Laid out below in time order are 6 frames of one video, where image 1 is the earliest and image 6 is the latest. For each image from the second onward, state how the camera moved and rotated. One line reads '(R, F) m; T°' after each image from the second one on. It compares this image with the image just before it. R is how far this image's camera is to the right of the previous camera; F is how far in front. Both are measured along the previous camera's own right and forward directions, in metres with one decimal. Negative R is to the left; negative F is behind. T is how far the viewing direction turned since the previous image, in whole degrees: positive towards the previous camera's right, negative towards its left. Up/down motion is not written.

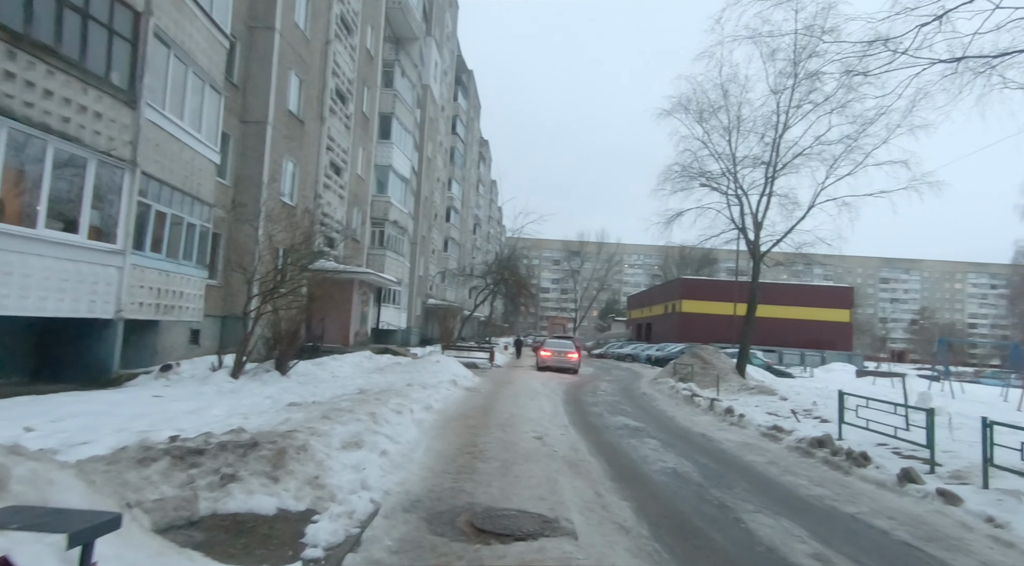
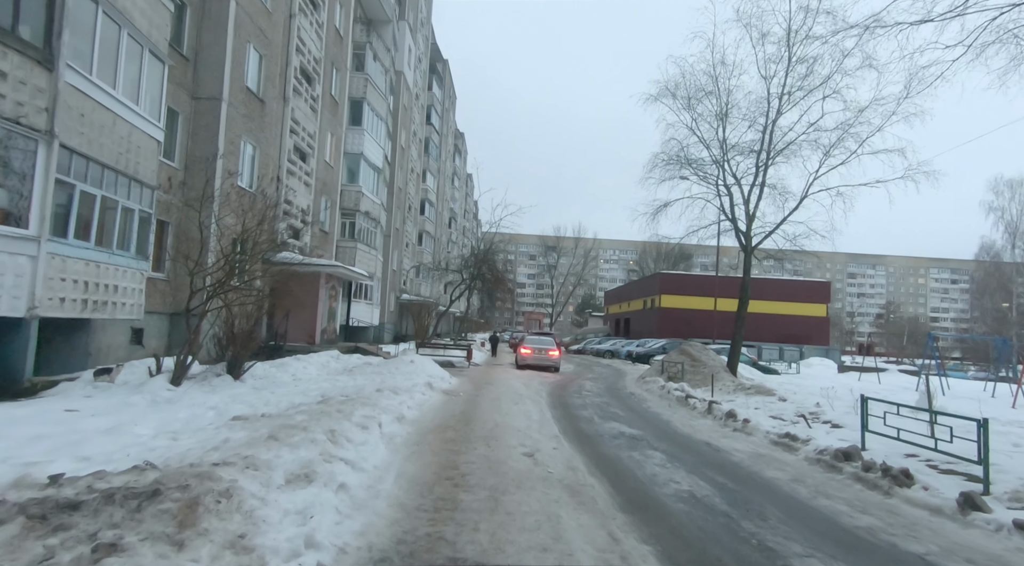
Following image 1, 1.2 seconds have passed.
(-0.1, +1.4) m; +2°
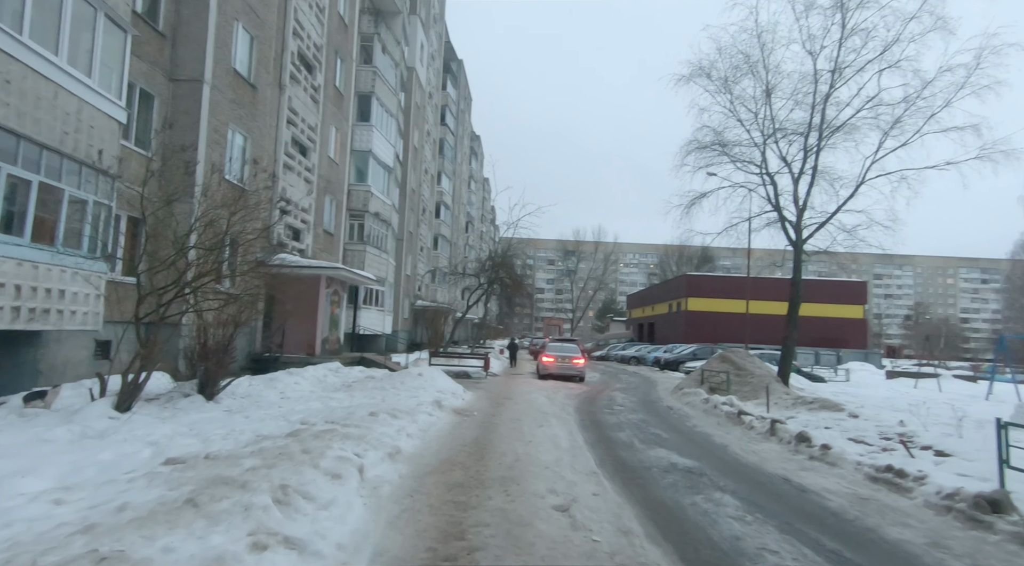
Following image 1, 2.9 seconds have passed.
(-0.1, +2.1) m; -2°
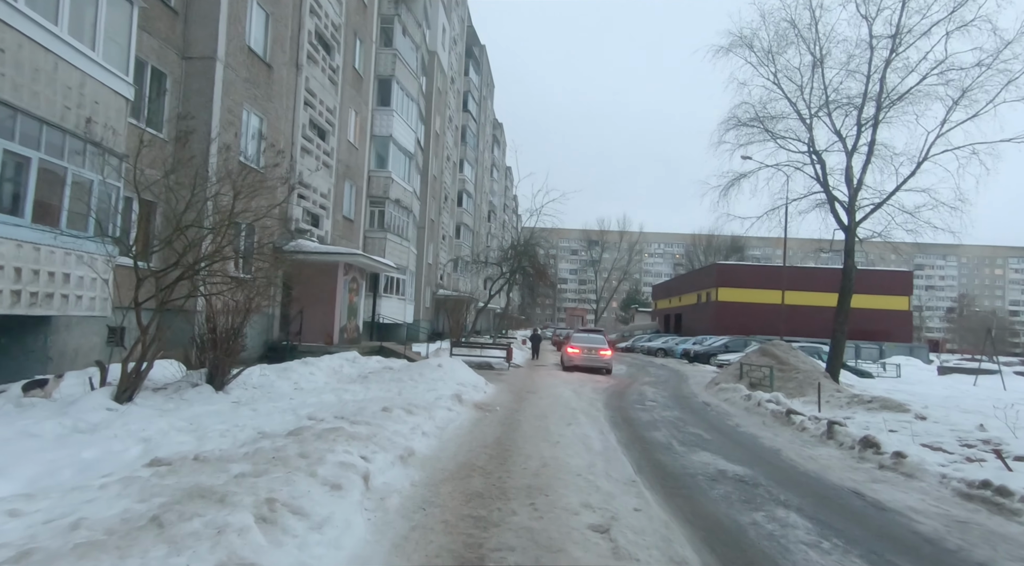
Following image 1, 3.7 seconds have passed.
(-0.1, +0.9) m; -2°
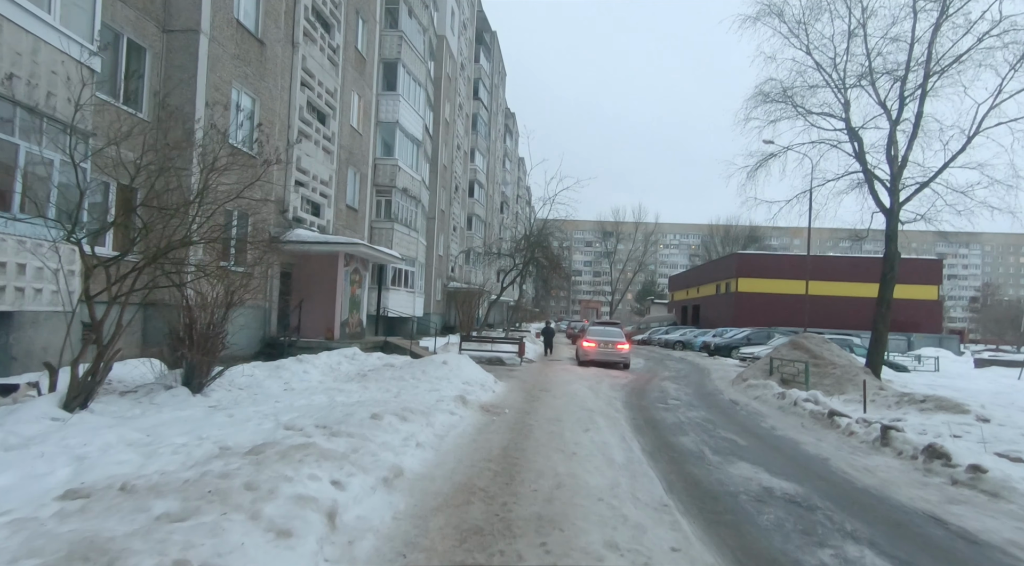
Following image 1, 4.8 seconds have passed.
(+0.1, +1.2) m; -1°
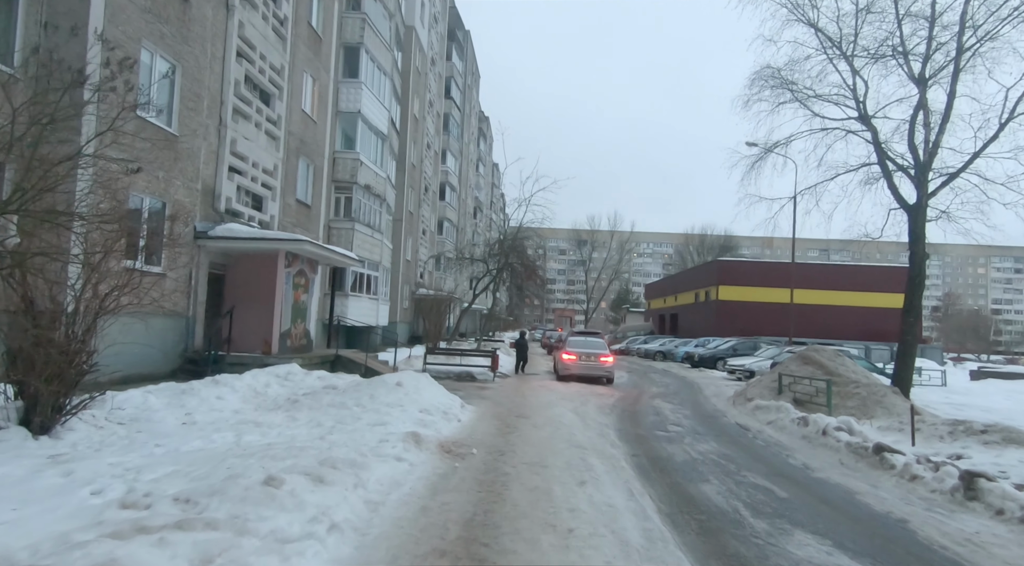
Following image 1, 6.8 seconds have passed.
(0.0, +2.4) m; +2°
